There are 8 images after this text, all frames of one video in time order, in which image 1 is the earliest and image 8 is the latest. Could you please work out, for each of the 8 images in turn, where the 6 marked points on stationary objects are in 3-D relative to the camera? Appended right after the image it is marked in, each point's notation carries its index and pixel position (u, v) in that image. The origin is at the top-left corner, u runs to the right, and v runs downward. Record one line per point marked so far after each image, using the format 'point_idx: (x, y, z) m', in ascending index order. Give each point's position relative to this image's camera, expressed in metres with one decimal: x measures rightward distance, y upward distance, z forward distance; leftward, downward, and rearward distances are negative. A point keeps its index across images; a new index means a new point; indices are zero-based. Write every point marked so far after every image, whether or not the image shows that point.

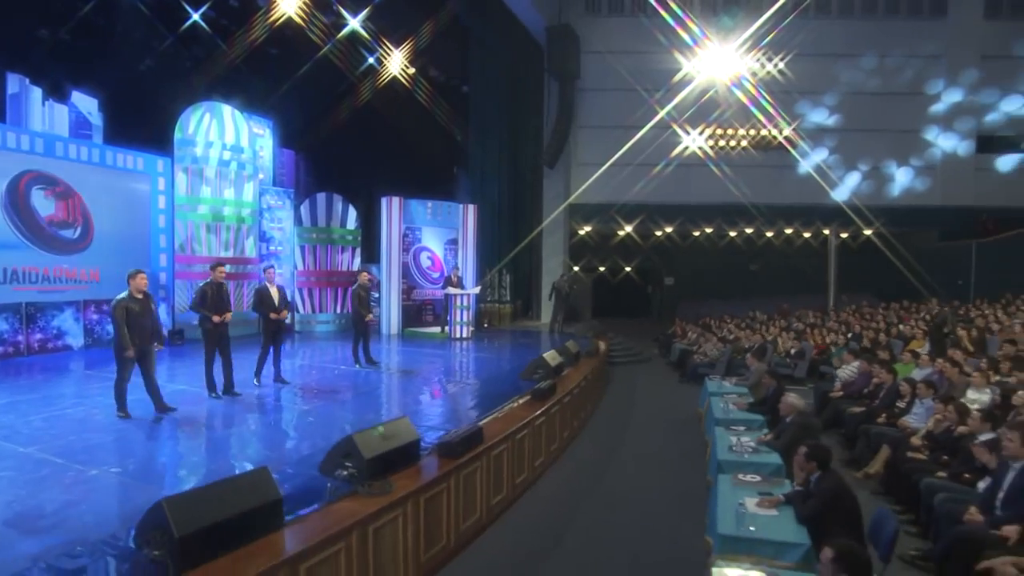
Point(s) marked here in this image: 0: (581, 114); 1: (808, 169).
0: (+2.3, +5.7, +18.5) m
1: (+10.2, +3.6, +18.4) m
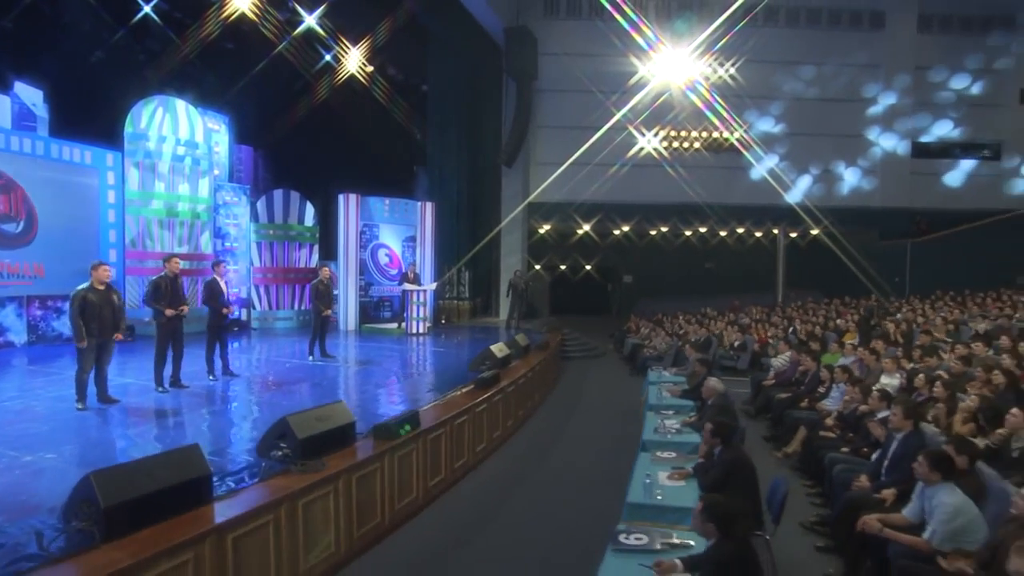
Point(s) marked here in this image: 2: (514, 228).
0: (+1.0, +5.8, +18.9) m
1: (+8.9, +3.7, +19.1) m
2: (0.0, +1.8, +18.4) m
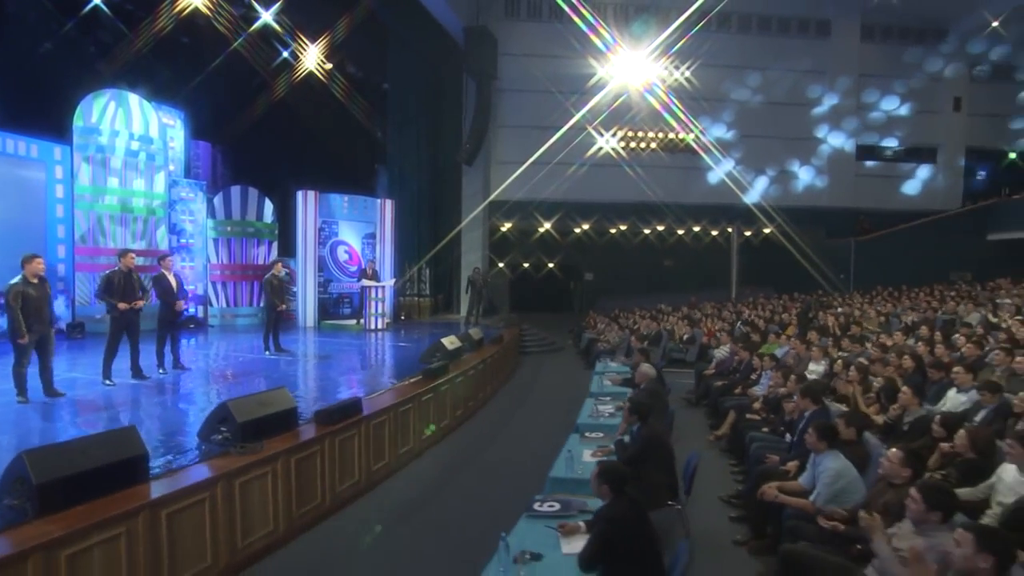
0: (-0.4, +5.9, +19.1) m
1: (+7.6, +3.8, +19.8) m
2: (-1.3, +1.9, +18.6) m
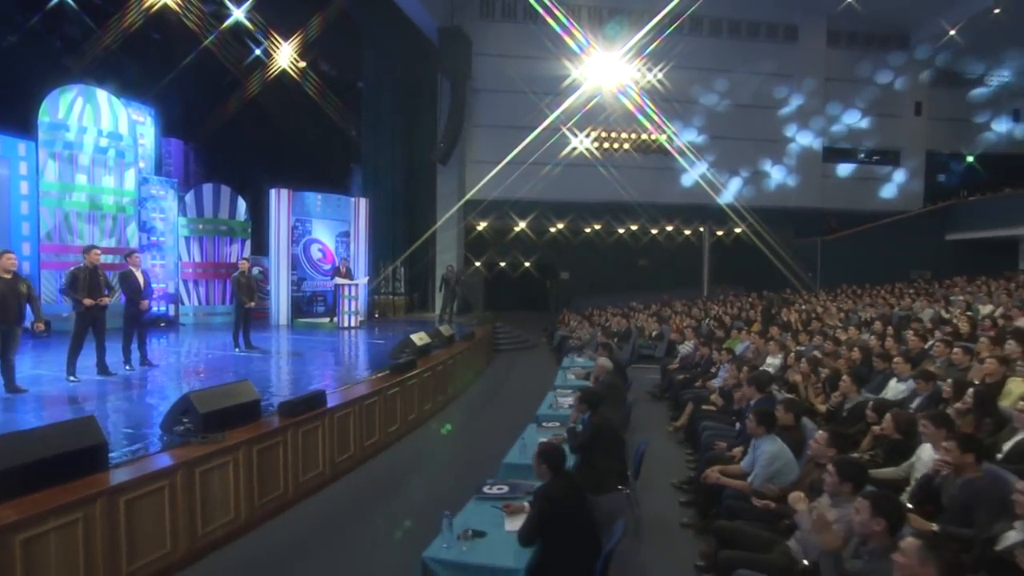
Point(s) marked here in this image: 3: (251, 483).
0: (-1.2, +6.0, +19.3) m
1: (+6.7, +3.9, +20.2) m
2: (-2.1, +2.0, +18.7) m
3: (-2.2, -1.6, +4.7) m
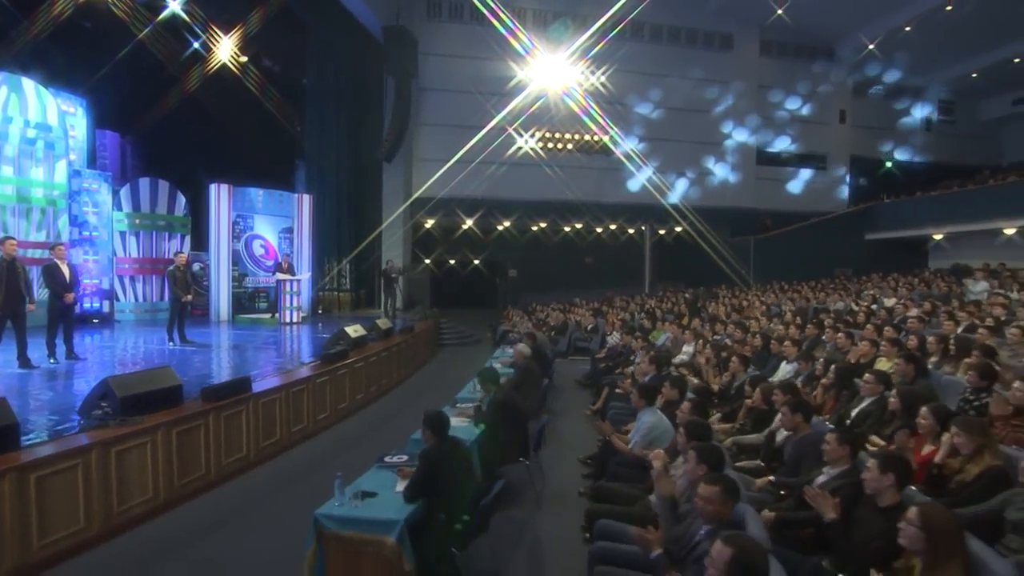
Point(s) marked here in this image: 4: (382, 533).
0: (-3.1, +6.1, +19.5) m
1: (+4.8, +4.0, +21.0) m
2: (-3.9, +2.1, +18.8) m
3: (-3.0, -1.5, +4.9) m
4: (-0.7, -1.4, +3.1) m
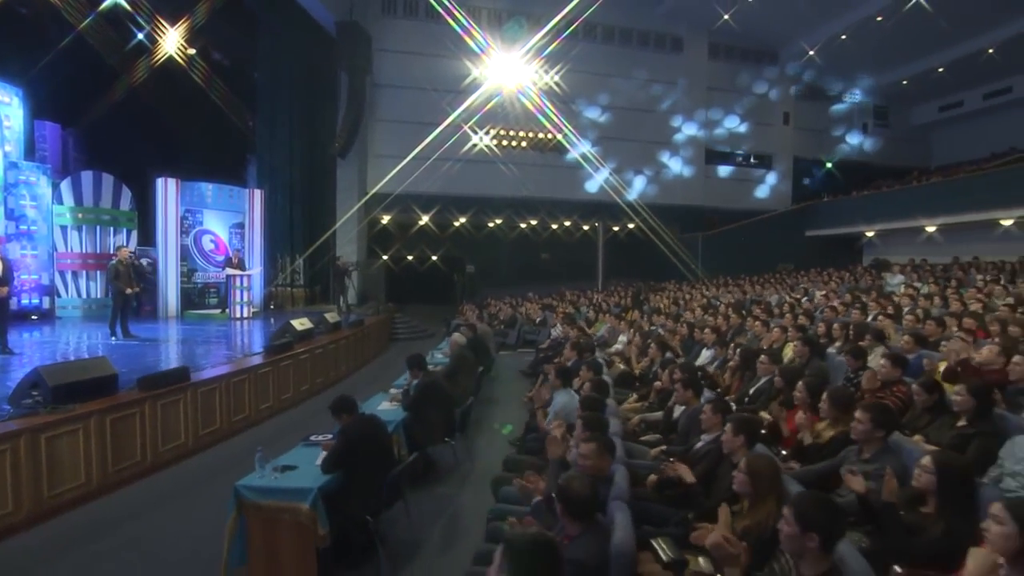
0: (-4.6, +6.2, +19.5) m
1: (+3.1, +4.2, +21.5) m
2: (-5.4, +2.2, +18.9) m
3: (-3.6, -1.4, +5.0) m
4: (-1.3, -1.3, +3.4) m
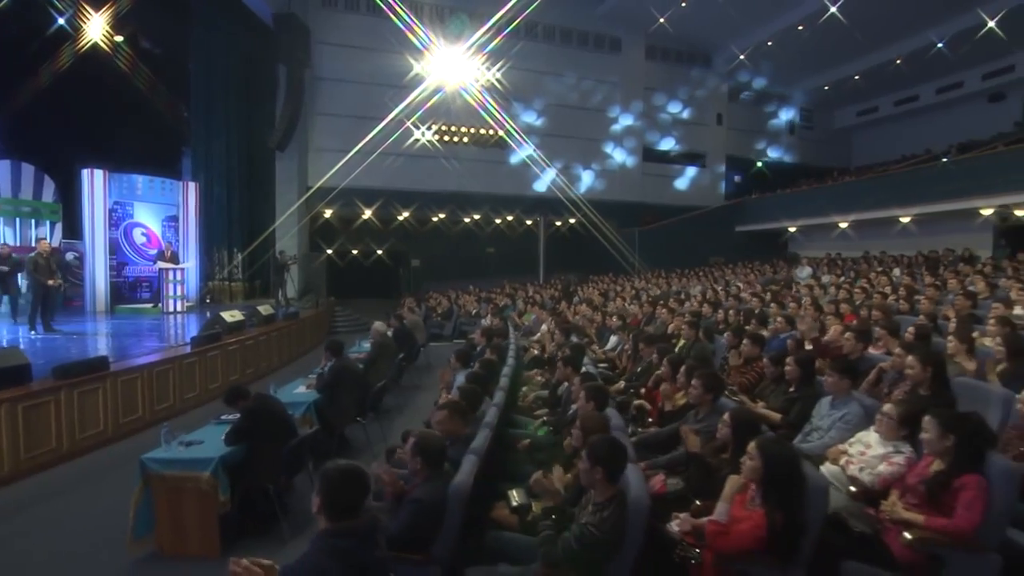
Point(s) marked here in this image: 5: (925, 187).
0: (-6.6, +6.5, +19.4) m
1: (+0.9, +4.4, +22.0) m
2: (-7.4, +2.4, +18.7) m
3: (-4.5, -1.4, +5.1) m
4: (-2.1, -1.2, +3.7) m
5: (+10.8, +2.6, +14.6) m
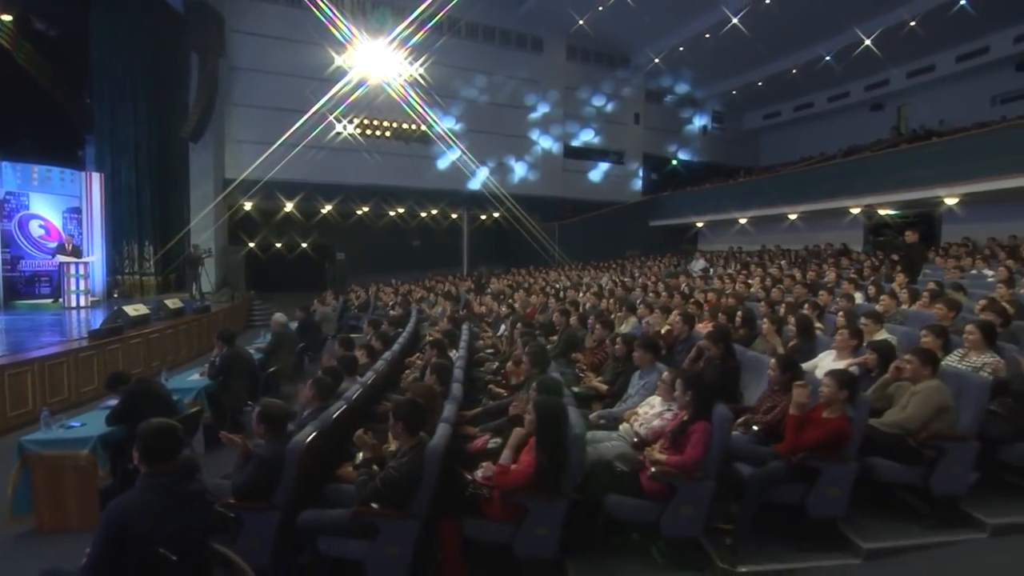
0: (-9.3, +6.7, +19.1) m
1: (-2.1, +4.7, +22.5) m
2: (-10.0, +2.6, +18.4) m
3: (-5.7, -1.3, +5.2) m
4: (-3.1, -1.1, +4.0) m
5: (+8.5, +2.9, +16.1) m
